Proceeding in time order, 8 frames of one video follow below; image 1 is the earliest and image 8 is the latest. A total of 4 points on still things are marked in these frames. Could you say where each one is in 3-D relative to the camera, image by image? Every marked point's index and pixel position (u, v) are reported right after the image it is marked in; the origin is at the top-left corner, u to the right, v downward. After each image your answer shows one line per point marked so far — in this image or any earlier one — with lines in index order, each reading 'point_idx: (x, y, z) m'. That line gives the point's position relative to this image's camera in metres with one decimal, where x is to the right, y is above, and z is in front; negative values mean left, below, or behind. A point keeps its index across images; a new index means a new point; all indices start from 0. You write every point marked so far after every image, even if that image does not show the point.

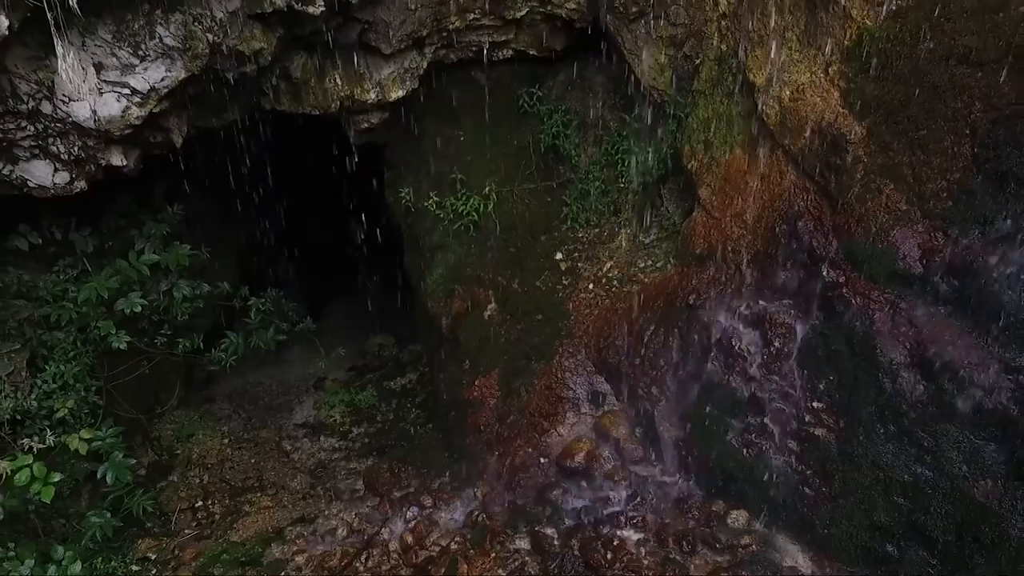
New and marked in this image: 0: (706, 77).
0: (+1.3, +1.5, +4.2) m
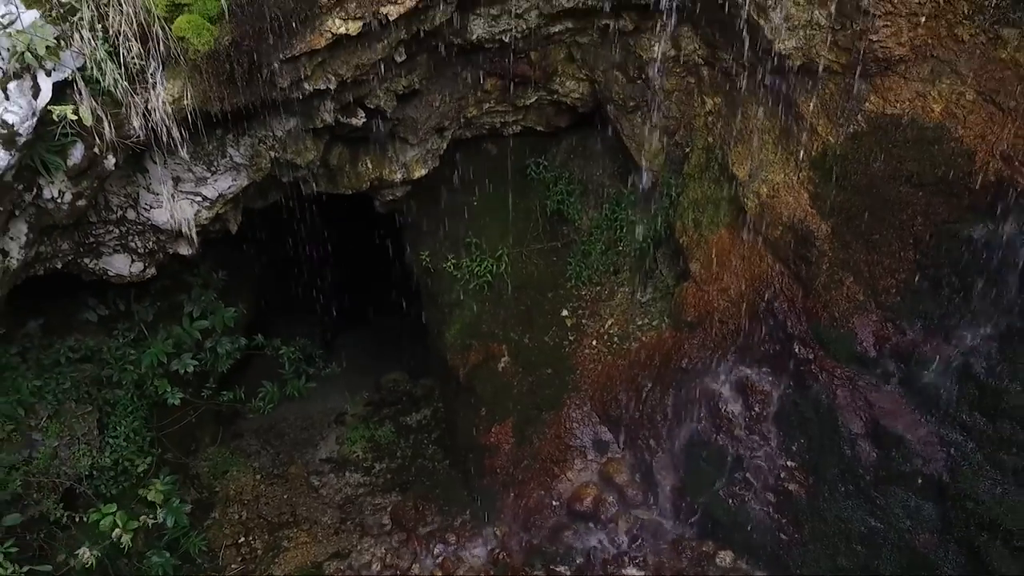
0: (+1.4, +1.0, +4.8) m
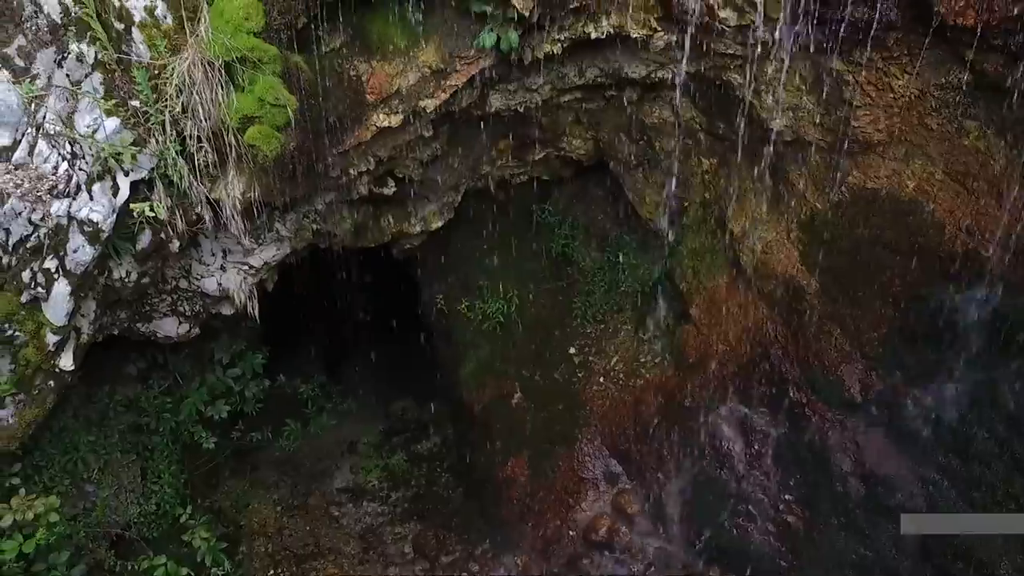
0: (+1.5, +0.6, +5.2) m
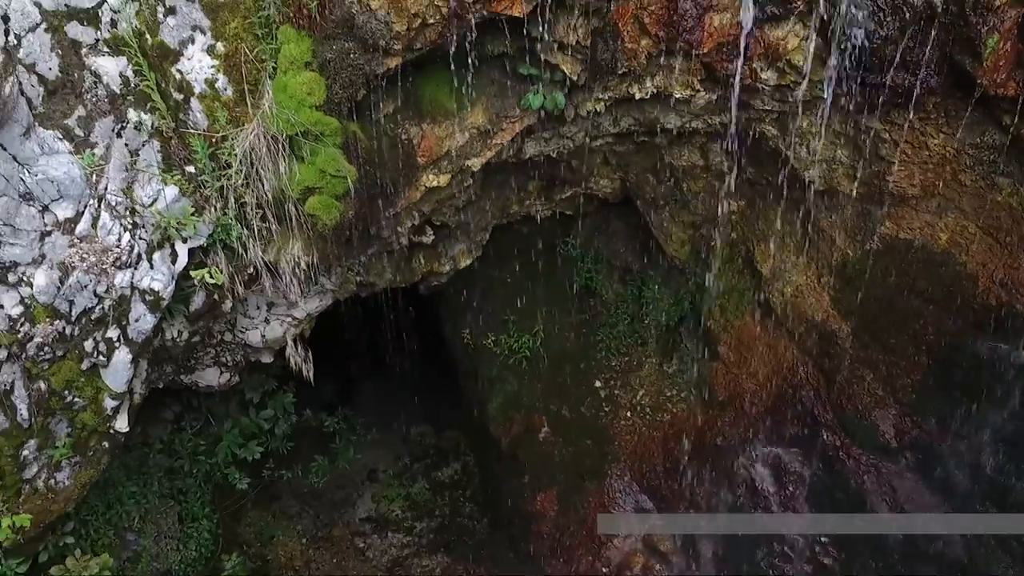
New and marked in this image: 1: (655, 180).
0: (+1.8, +0.3, +5.3) m
1: (+1.2, +0.9, +5.3) m
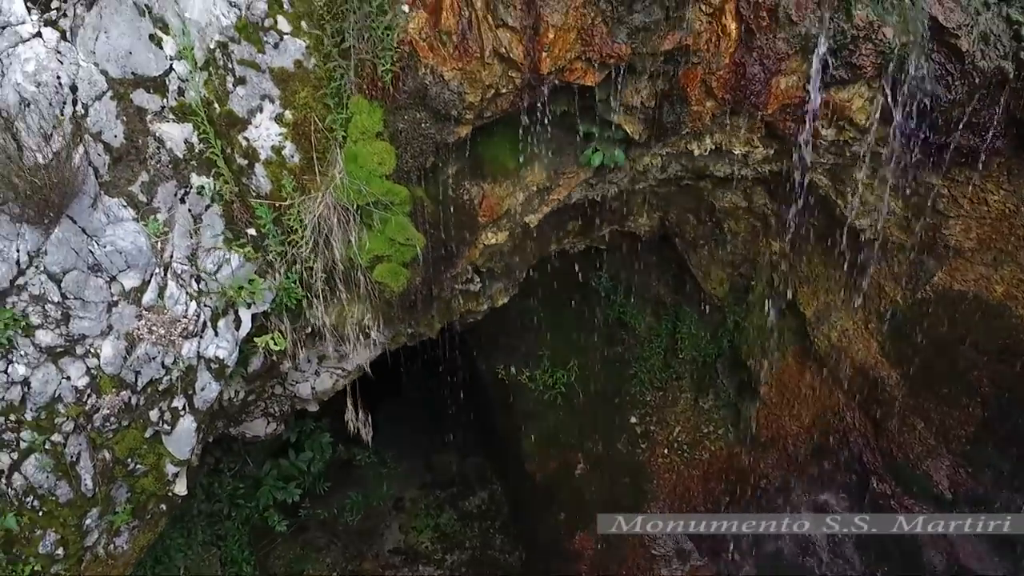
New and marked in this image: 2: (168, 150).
0: (+2.2, -0.1, +5.3) m
1: (+1.6, +0.6, +5.3) m
2: (-1.8, +0.7, +3.2) m
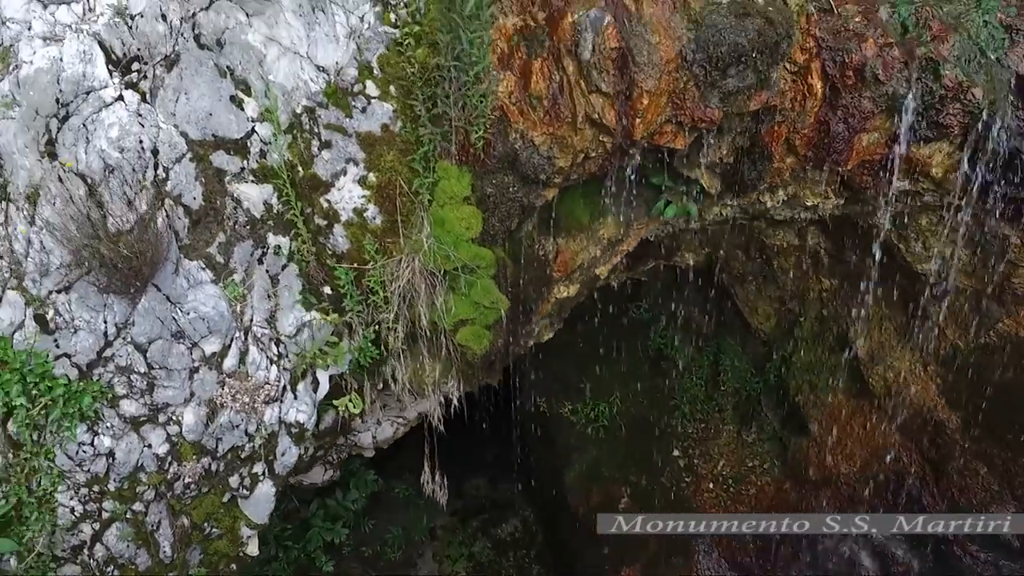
0: (+2.6, -0.4, +5.3) m
1: (+2.0, +0.3, +5.2) m
2: (-1.3, +0.4, +3.1) m
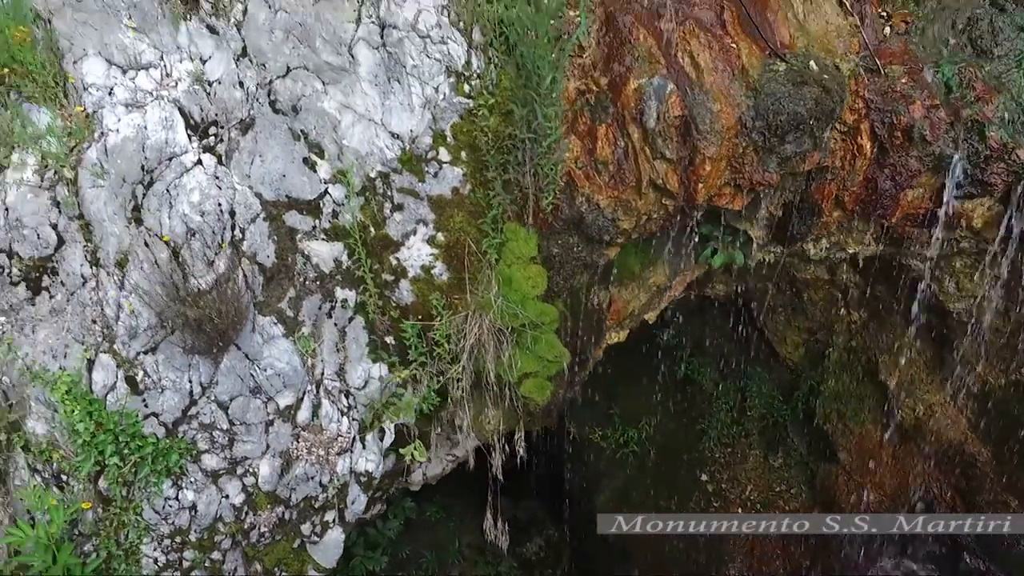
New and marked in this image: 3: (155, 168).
0: (+2.9, -0.7, +5.4) m
1: (+2.3, 0.0, +5.3) m
2: (-1.0, +0.1, +3.2) m
3: (-1.7, +0.6, +3.0) m
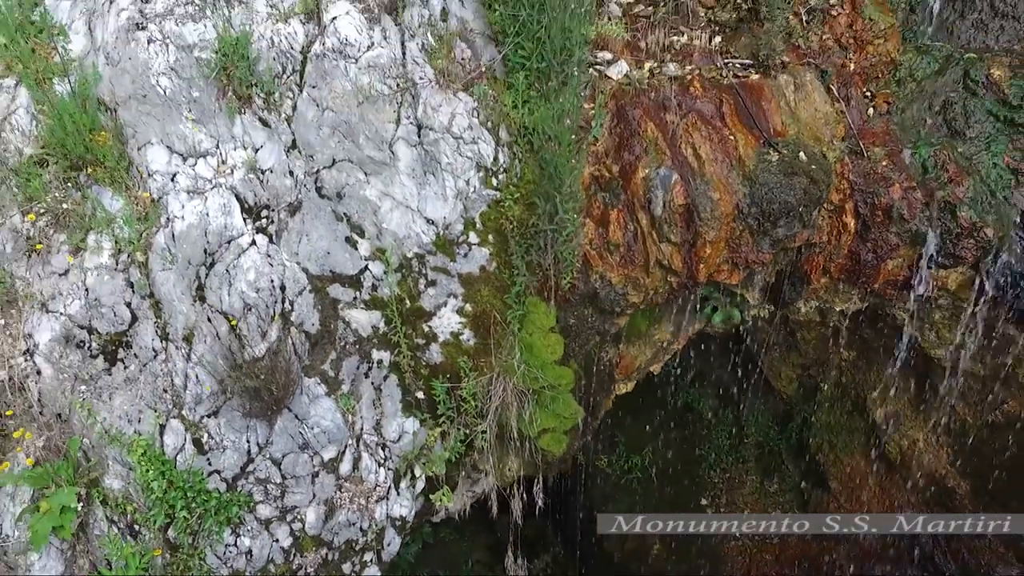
0: (+3.0, -1.0, +5.8) m
1: (+2.5, -0.4, +5.7) m
2: (-0.9, -0.3, +3.6) m
3: (-1.6, +0.2, +3.3) m
